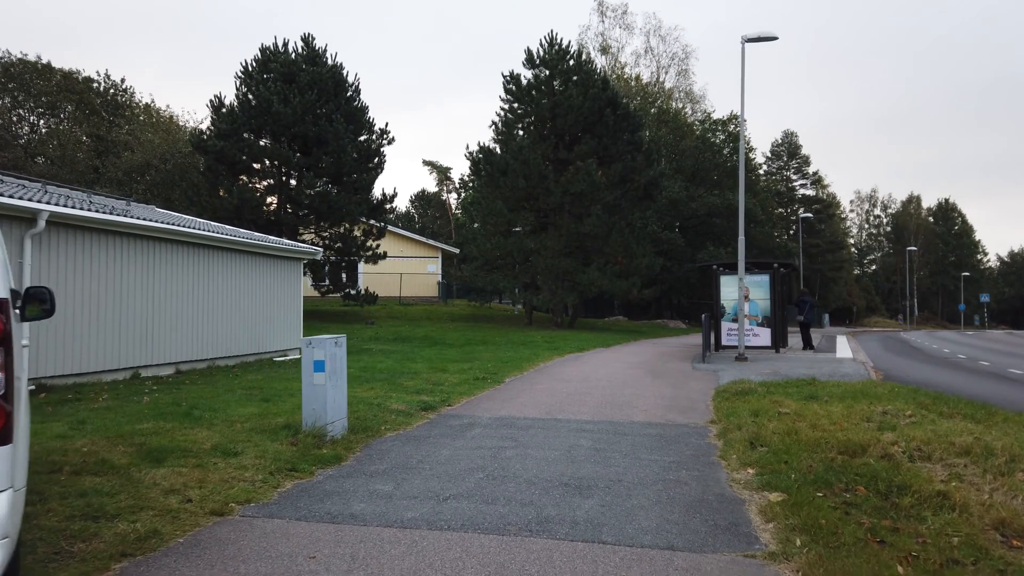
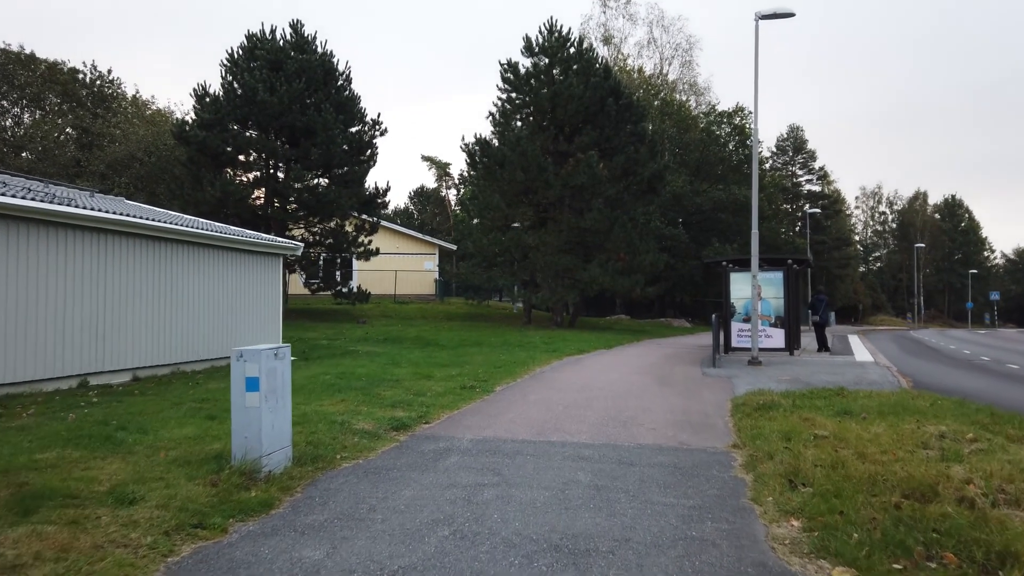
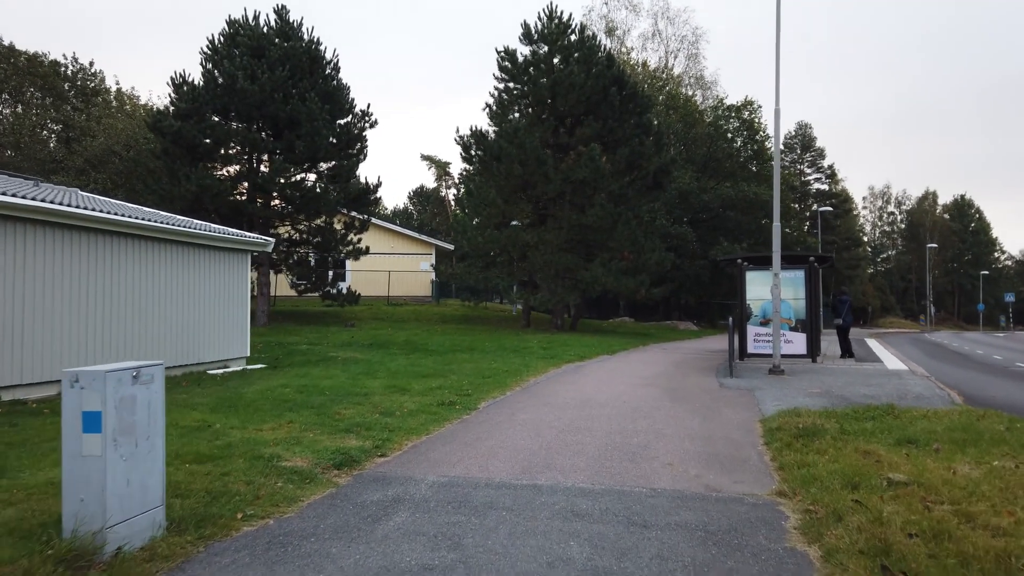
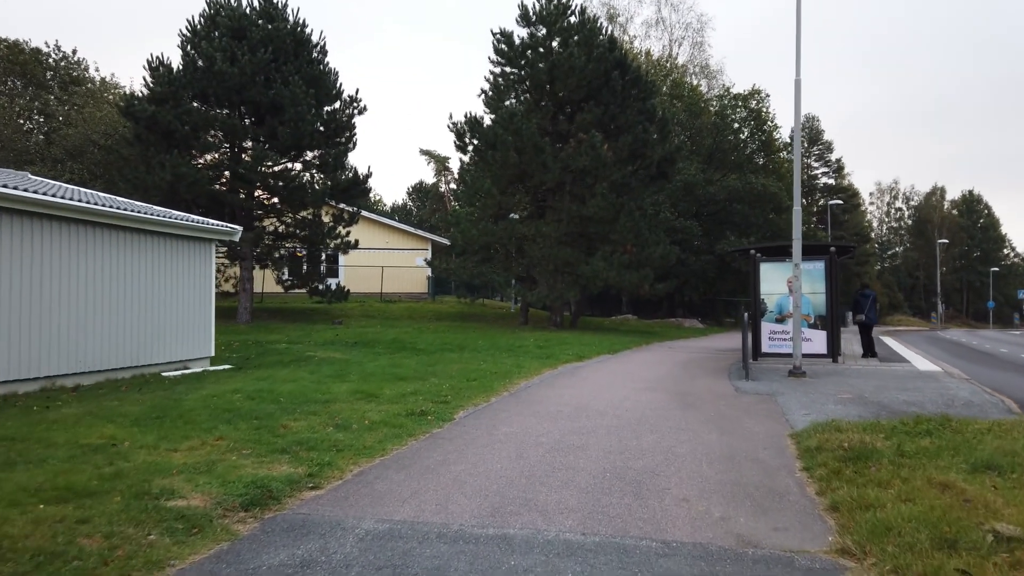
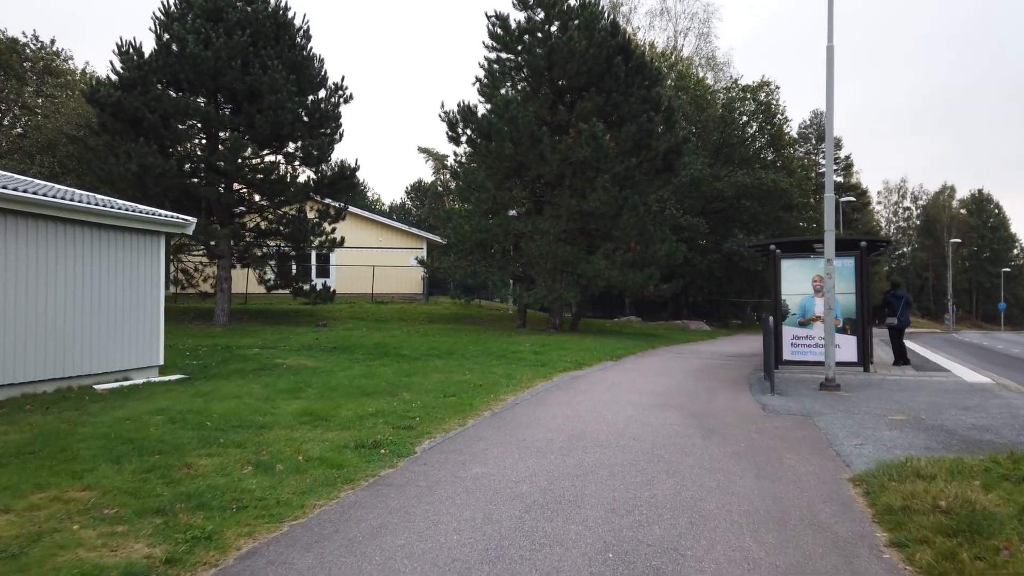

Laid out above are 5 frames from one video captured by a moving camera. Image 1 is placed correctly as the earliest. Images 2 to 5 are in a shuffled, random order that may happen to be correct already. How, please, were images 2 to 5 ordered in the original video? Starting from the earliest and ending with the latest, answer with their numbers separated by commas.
2, 3, 4, 5
